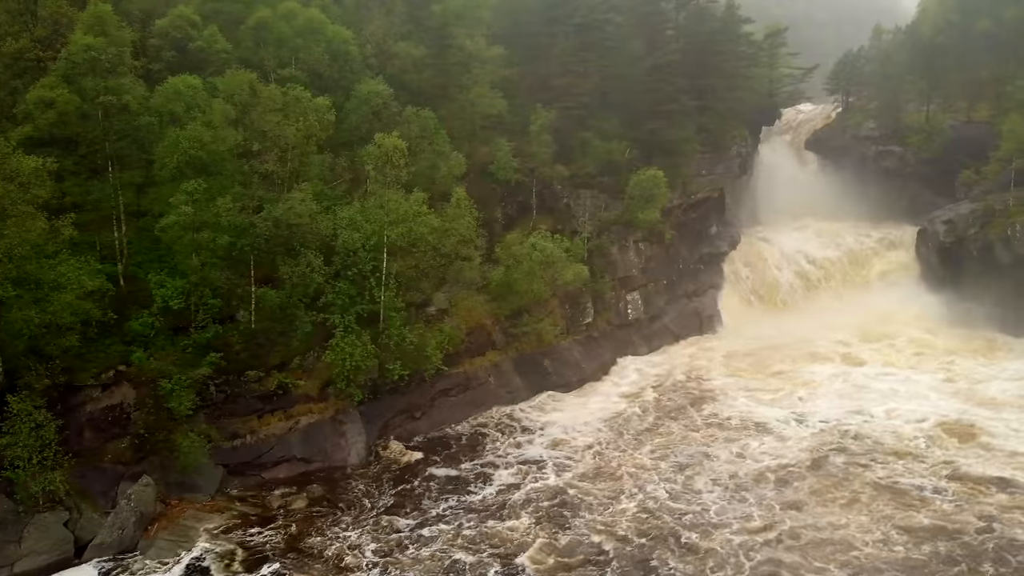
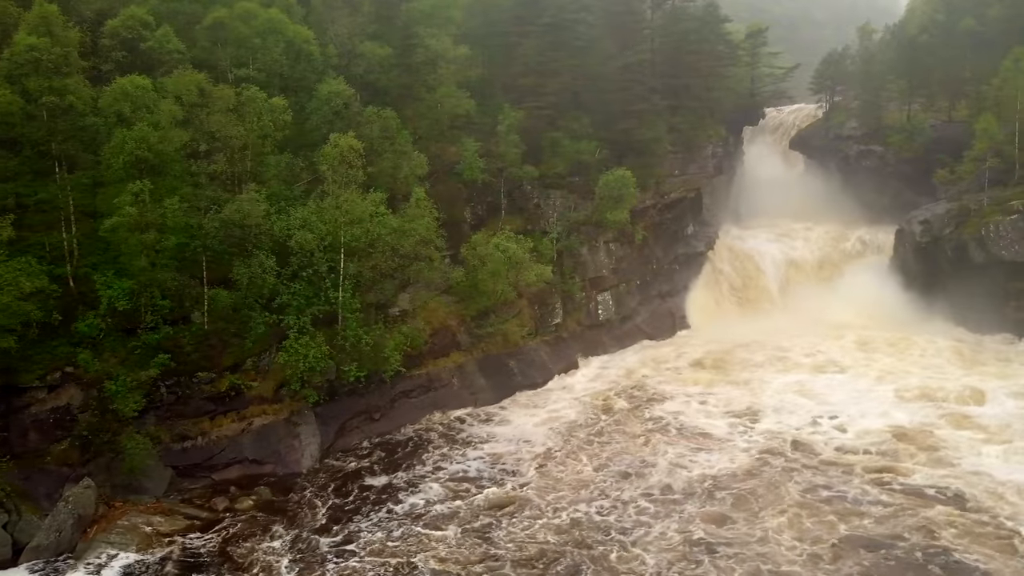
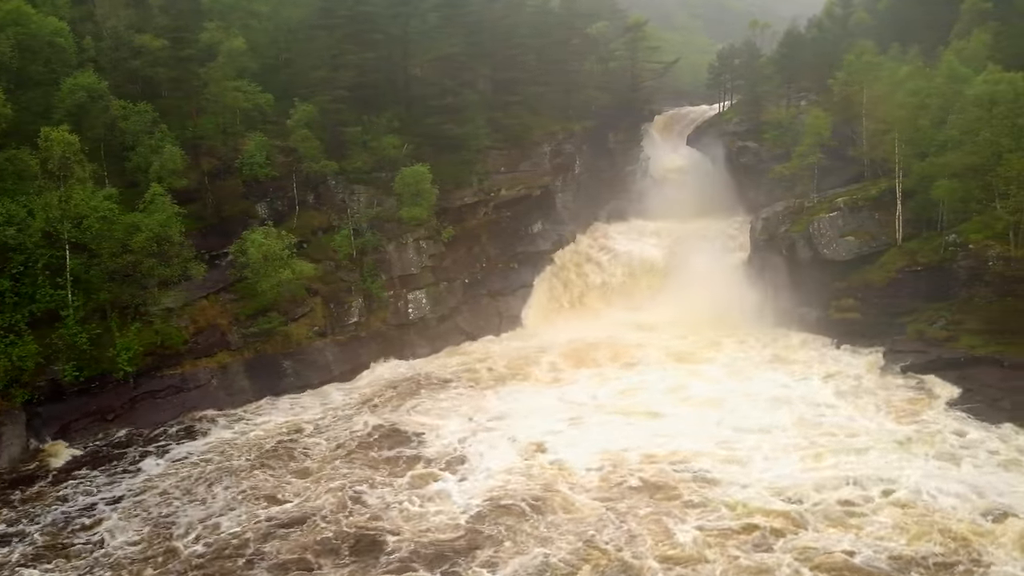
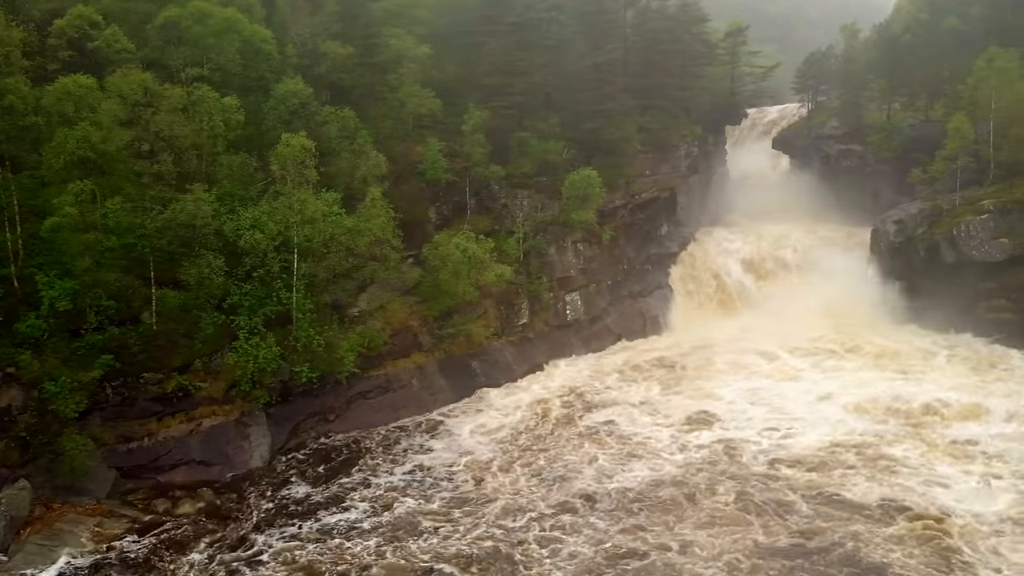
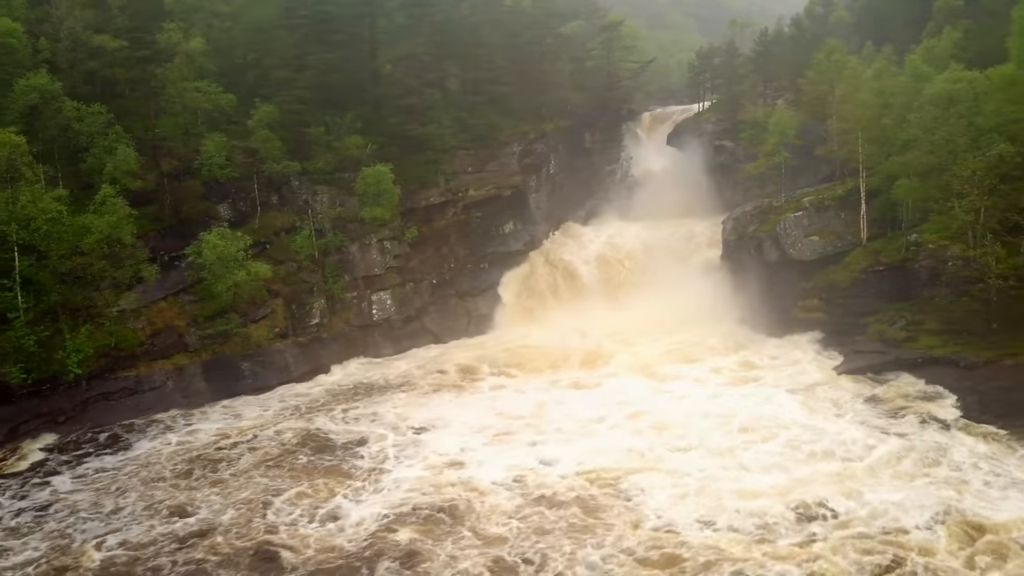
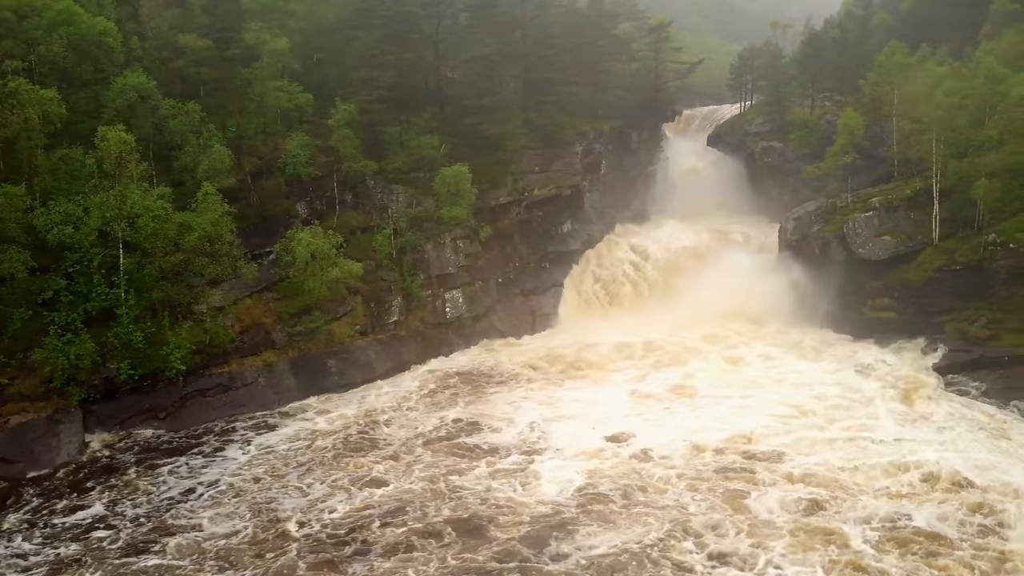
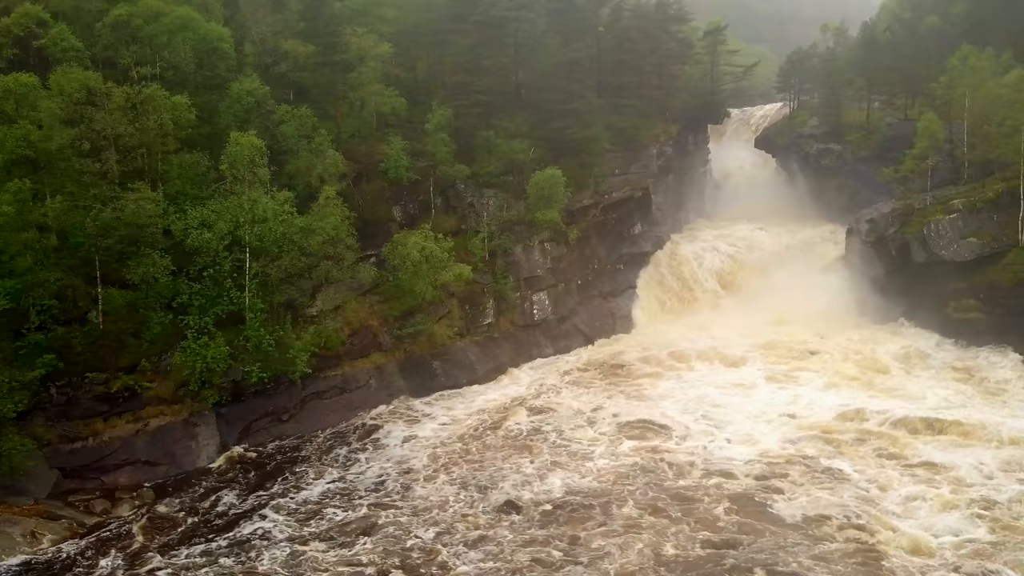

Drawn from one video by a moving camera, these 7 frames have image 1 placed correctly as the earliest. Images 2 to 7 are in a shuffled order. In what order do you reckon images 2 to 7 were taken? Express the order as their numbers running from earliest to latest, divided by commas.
2, 4, 7, 6, 3, 5
